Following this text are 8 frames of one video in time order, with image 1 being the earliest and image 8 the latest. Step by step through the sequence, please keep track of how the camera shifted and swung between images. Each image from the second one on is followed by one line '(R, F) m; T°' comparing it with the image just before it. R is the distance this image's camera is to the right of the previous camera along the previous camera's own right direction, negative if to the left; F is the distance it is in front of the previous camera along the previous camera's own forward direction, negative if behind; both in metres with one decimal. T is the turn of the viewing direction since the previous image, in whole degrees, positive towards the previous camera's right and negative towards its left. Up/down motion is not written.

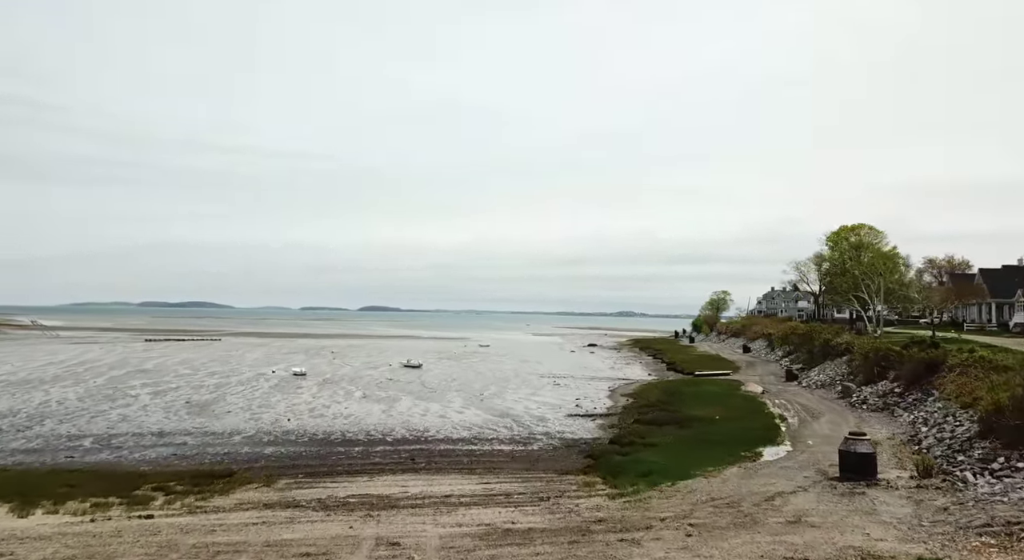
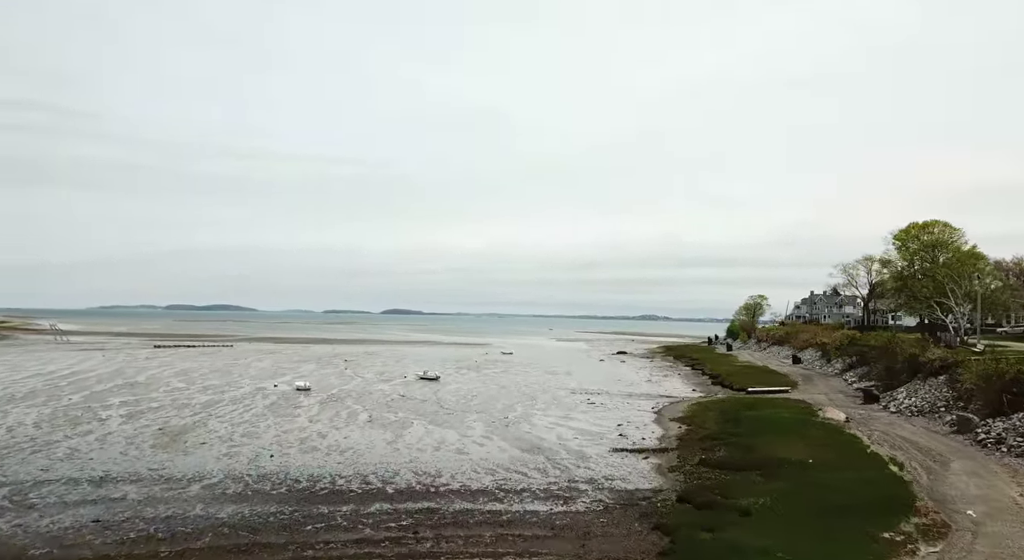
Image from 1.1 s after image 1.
(-0.4, +4.2) m; -2°
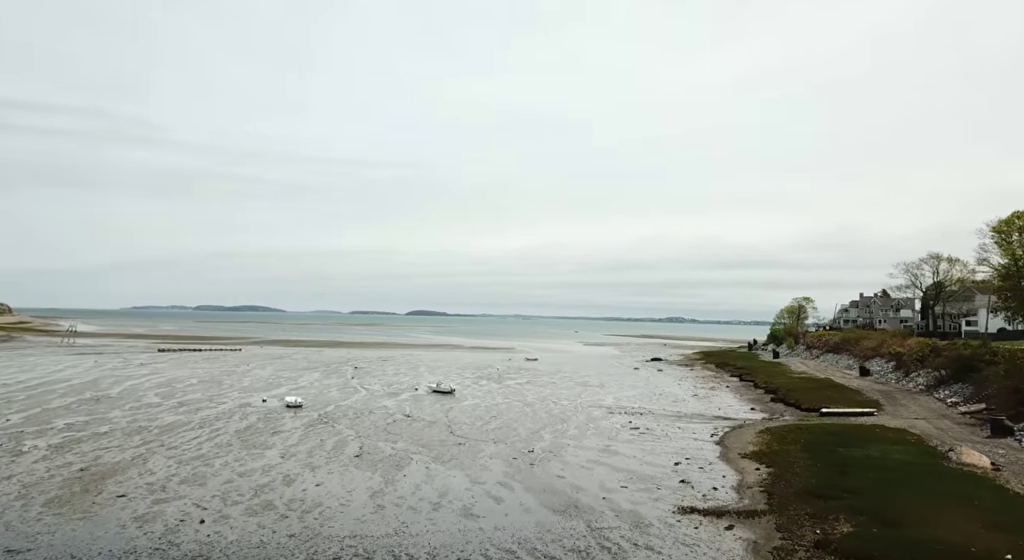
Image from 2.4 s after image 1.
(-0.1, +5.2) m; -2°
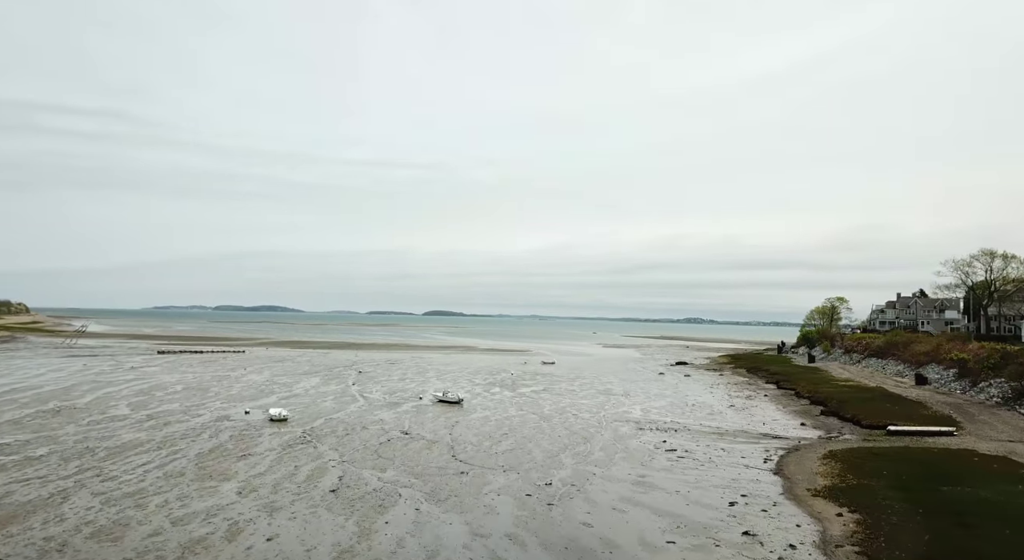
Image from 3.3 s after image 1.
(+0.1, +3.7) m; -2°
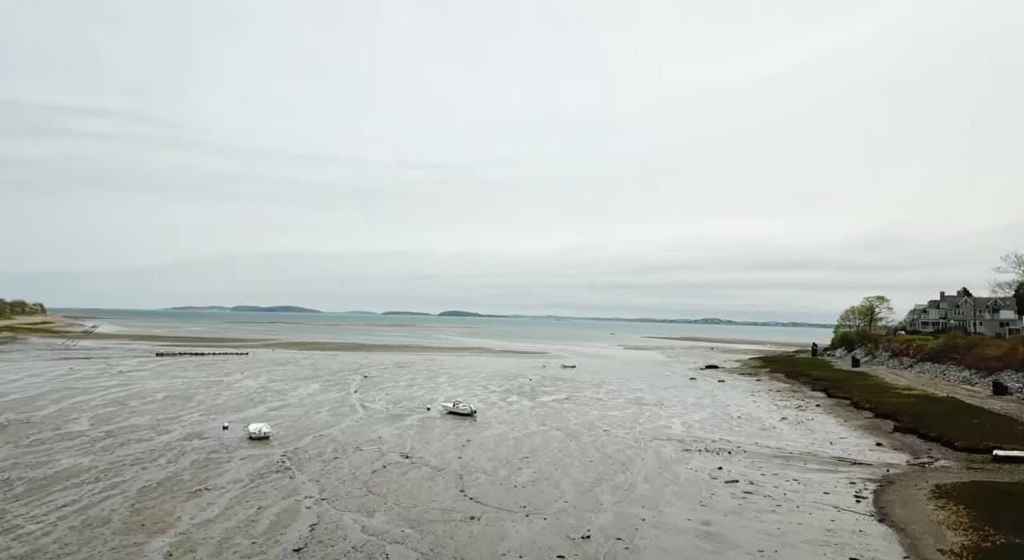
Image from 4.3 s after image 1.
(-0.2, +4.0) m; -2°
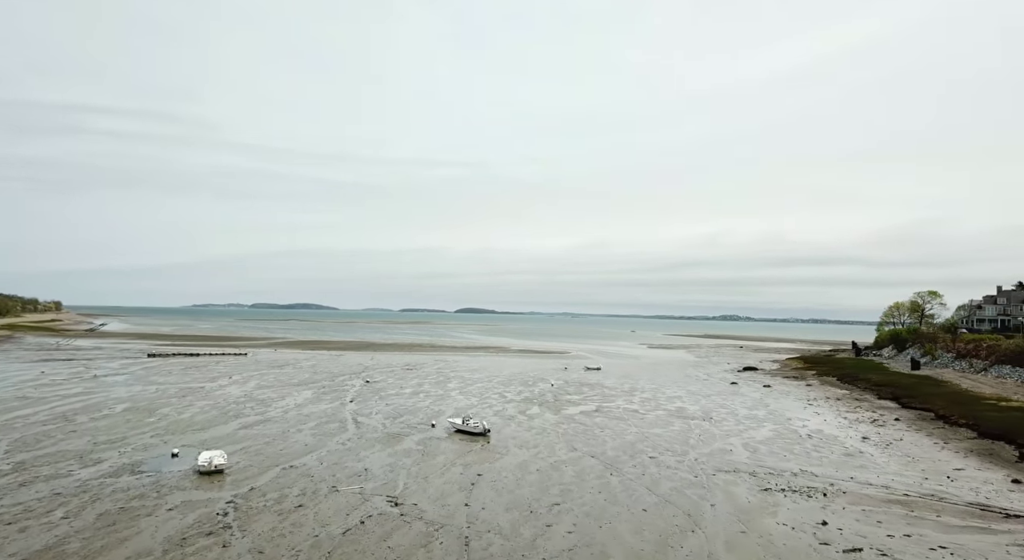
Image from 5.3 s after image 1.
(-0.2, +5.1) m; -2°
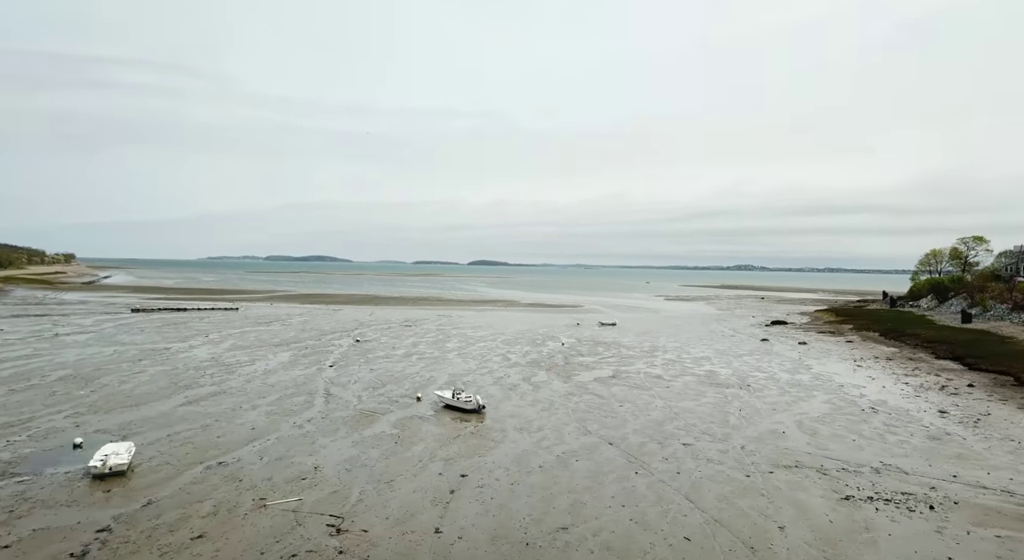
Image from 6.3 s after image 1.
(+0.4, +4.6) m; -1°
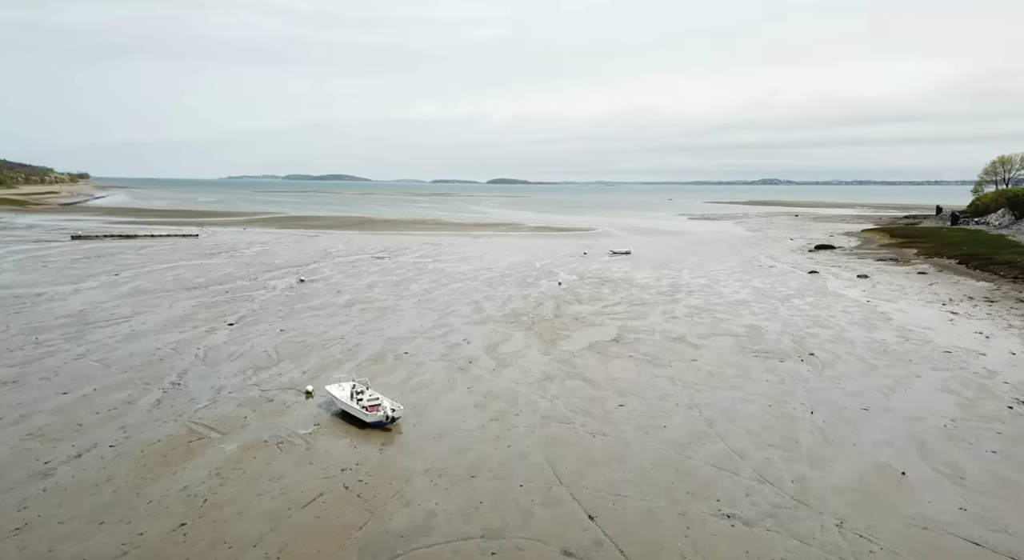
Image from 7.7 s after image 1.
(+1.9, +8.0) m; -2°
